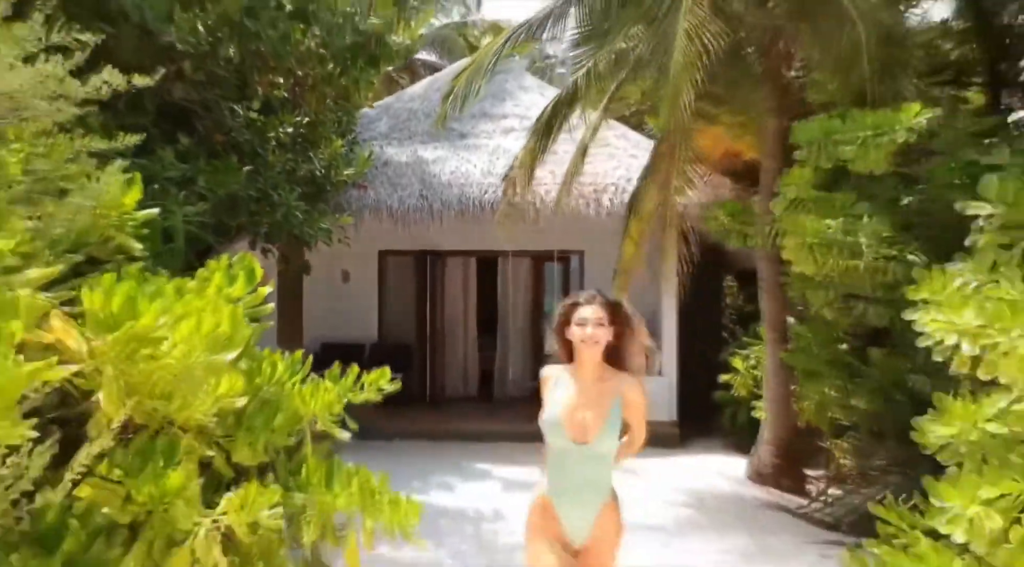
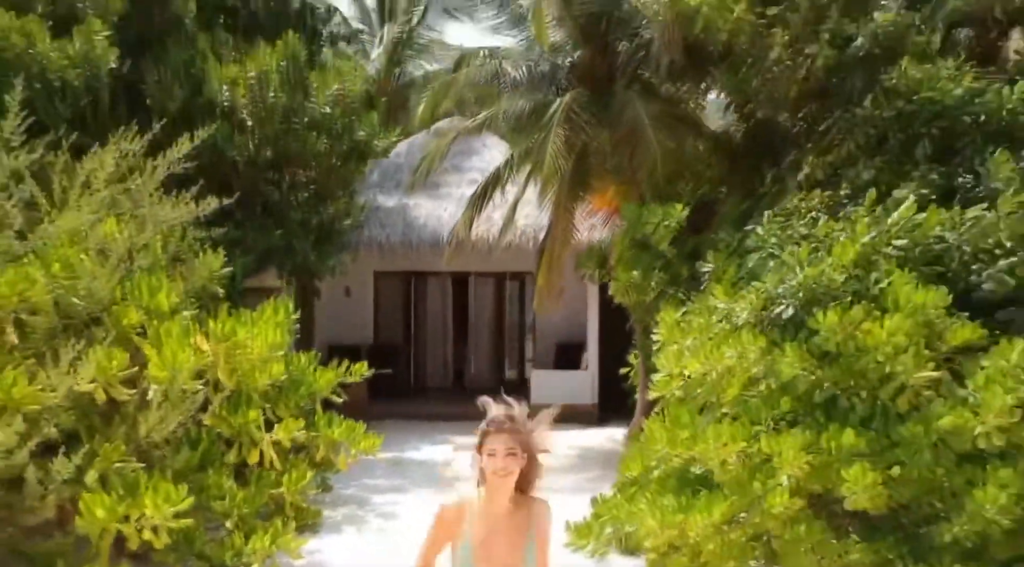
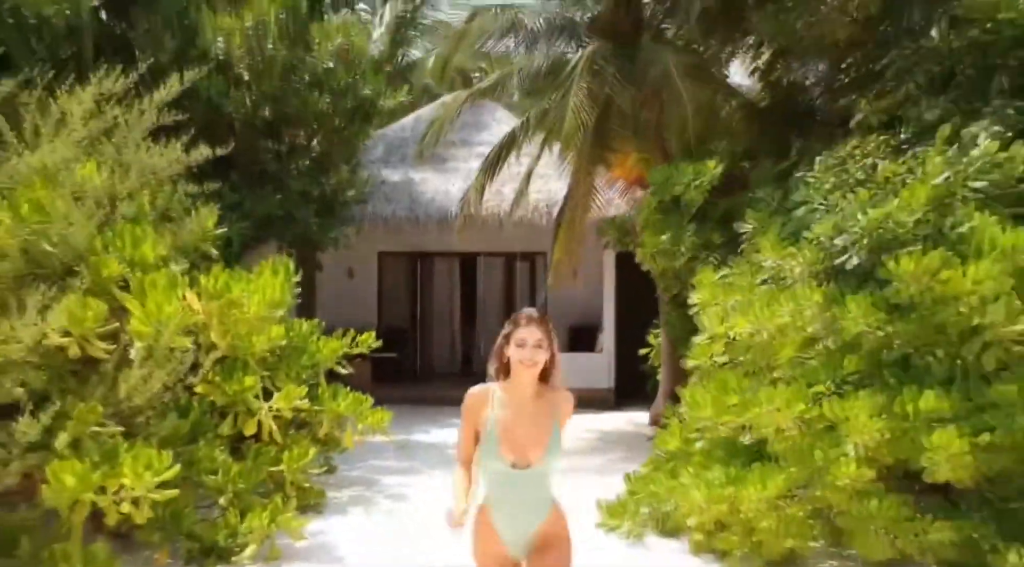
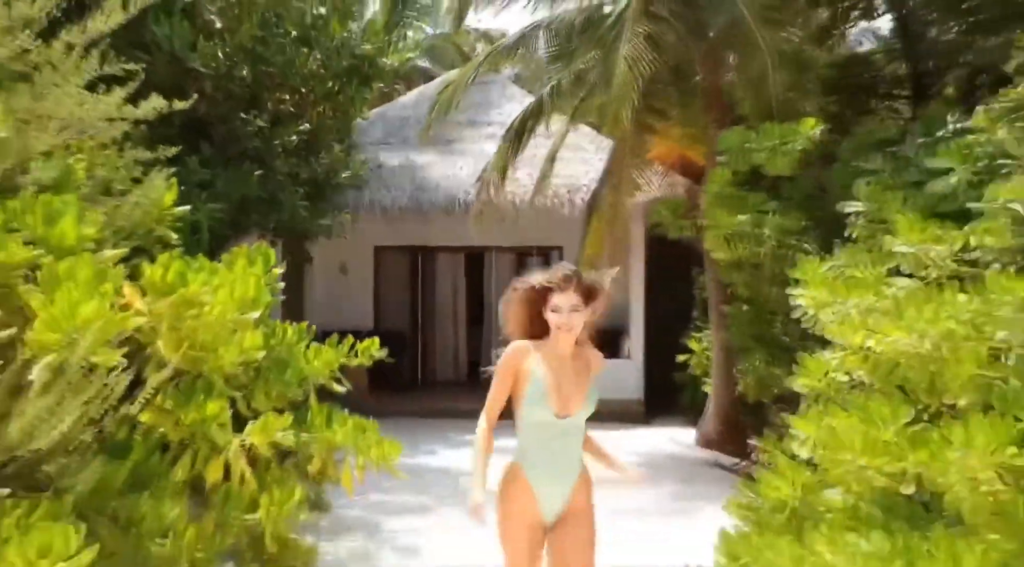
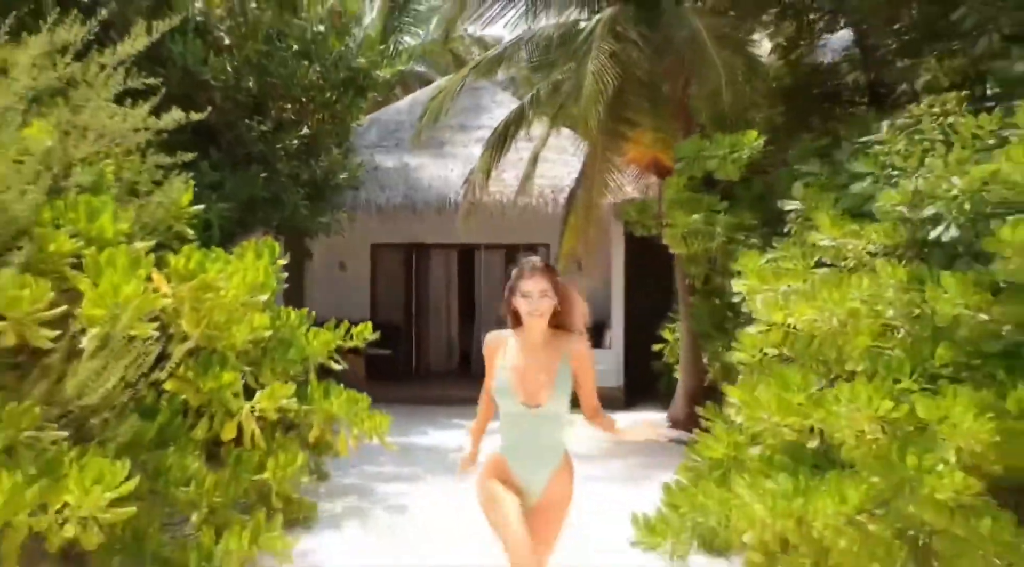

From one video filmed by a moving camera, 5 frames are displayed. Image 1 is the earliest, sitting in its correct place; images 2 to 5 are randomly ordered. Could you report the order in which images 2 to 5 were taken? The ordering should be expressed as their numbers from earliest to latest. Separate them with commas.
4, 5, 3, 2
